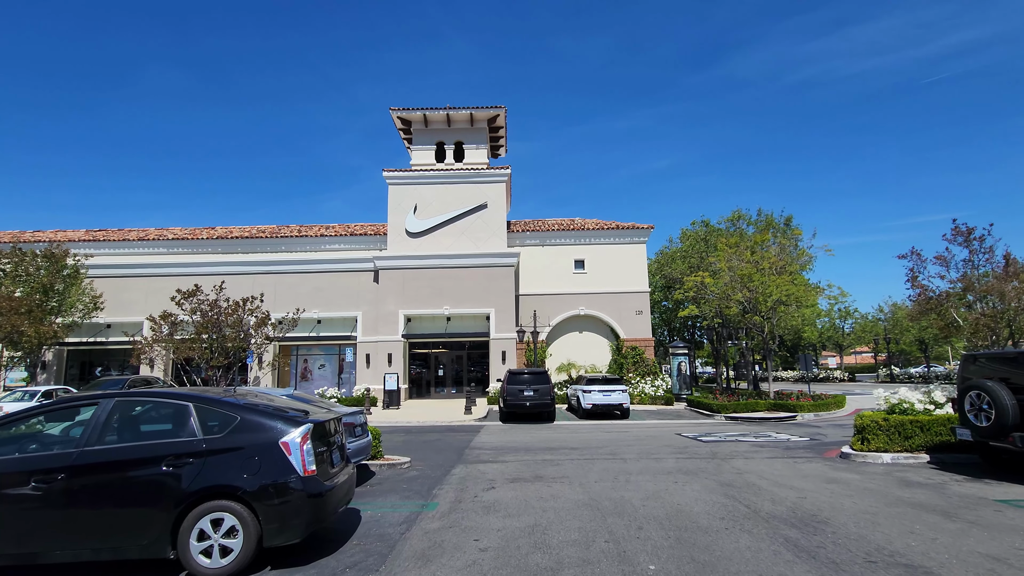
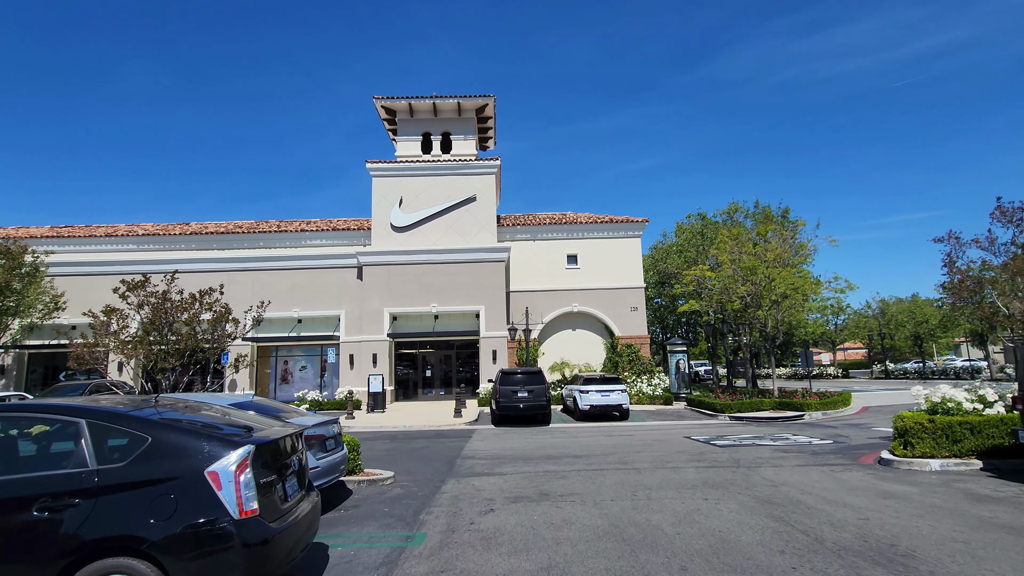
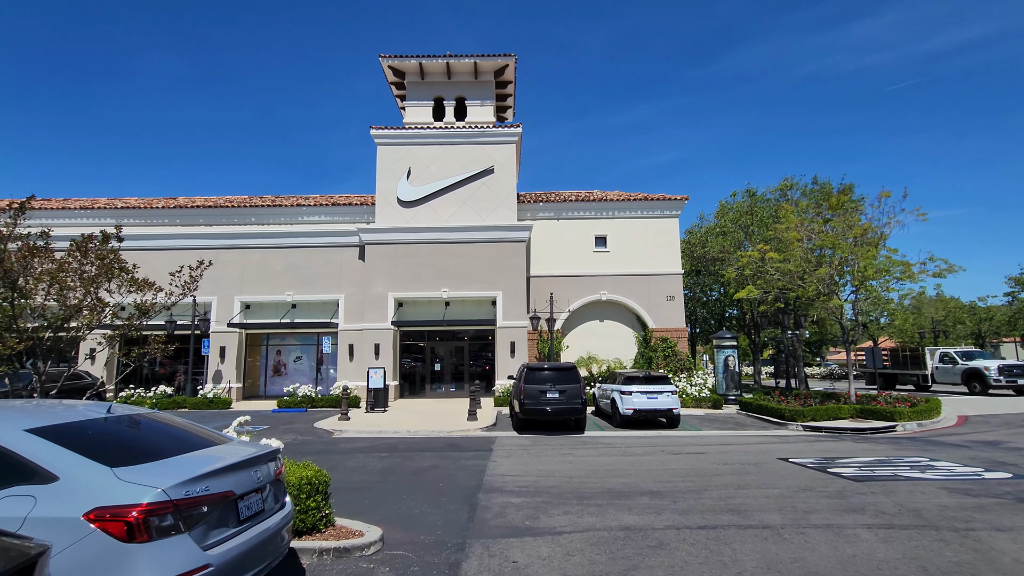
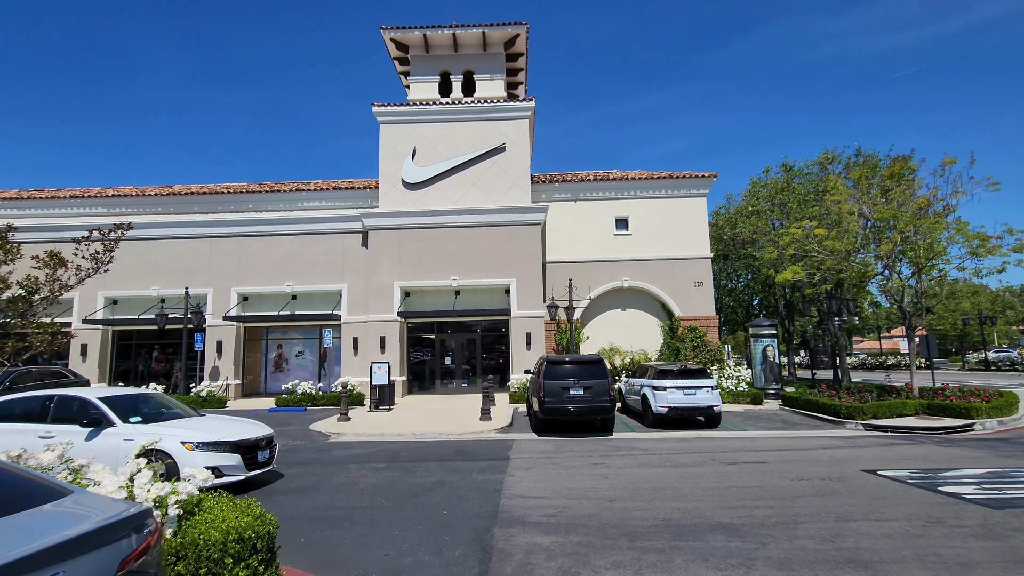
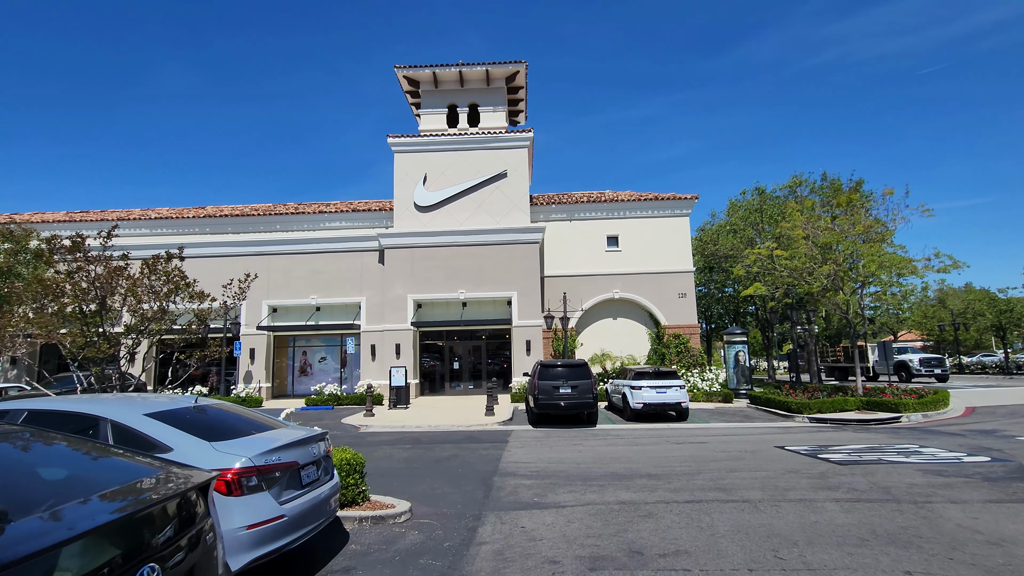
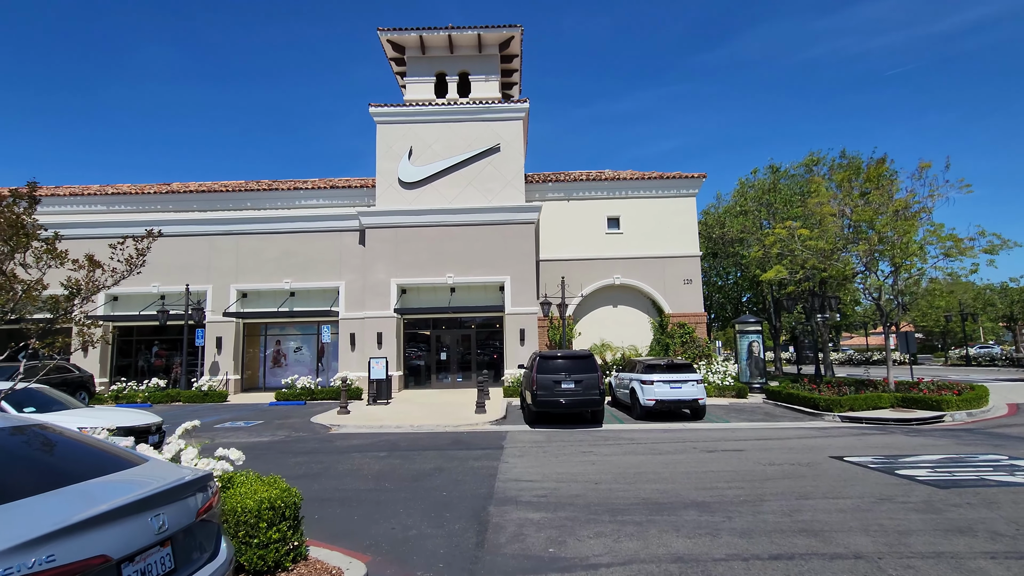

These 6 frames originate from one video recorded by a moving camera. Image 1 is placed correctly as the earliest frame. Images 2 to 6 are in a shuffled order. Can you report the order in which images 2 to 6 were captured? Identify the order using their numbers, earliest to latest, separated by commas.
2, 5, 3, 6, 4
